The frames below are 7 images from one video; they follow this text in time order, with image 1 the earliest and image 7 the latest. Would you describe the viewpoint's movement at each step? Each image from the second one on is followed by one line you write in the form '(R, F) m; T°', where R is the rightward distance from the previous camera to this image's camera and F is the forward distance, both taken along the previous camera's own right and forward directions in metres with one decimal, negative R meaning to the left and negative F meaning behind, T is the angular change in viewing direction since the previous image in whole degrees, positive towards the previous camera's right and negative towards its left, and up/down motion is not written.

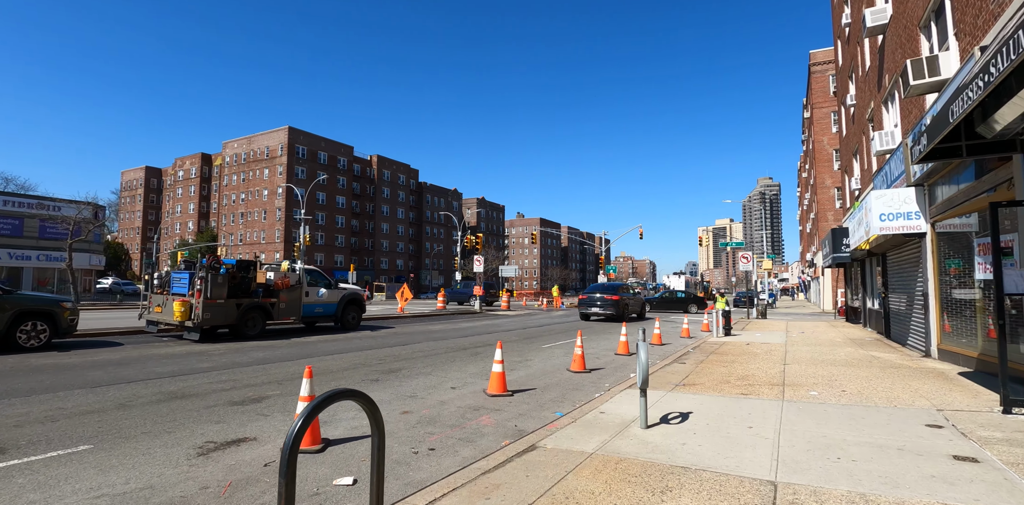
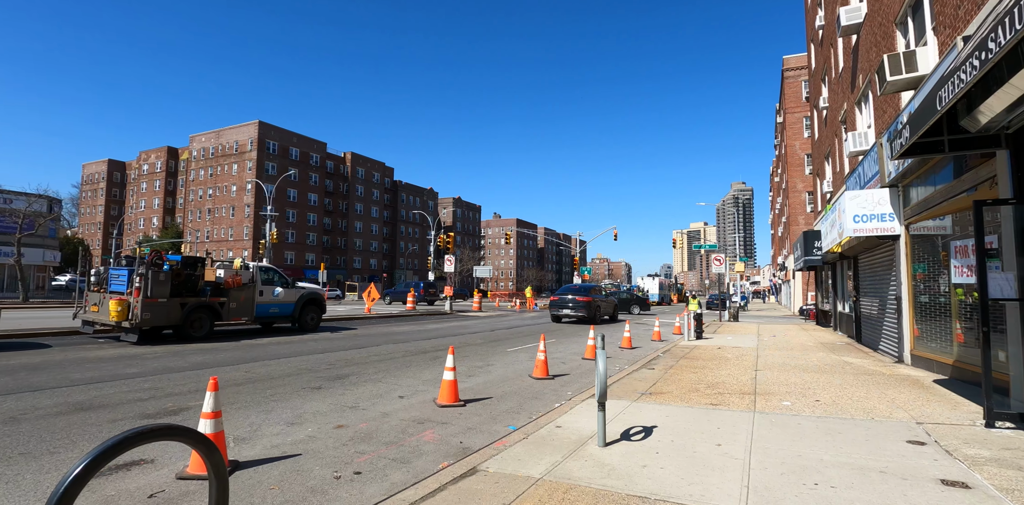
(+0.3, +0.7) m; +2°
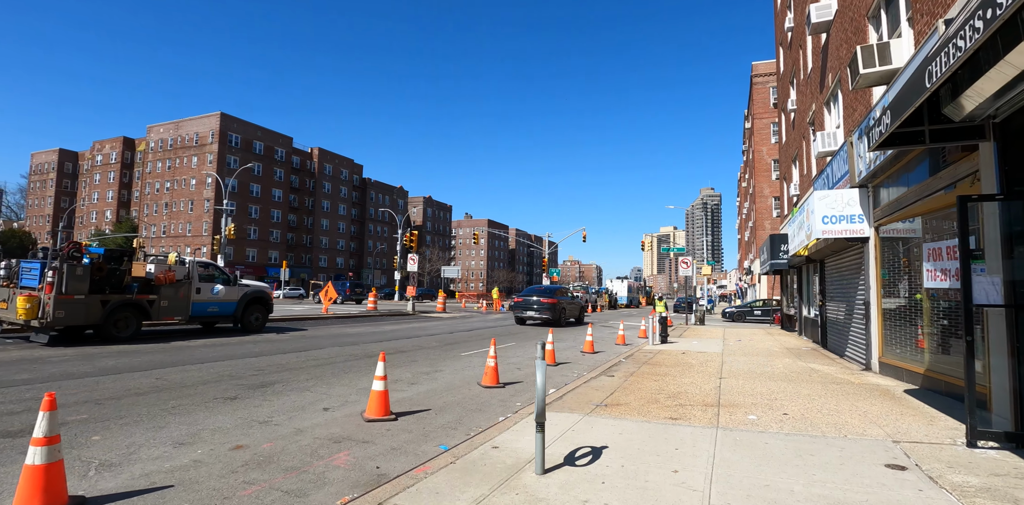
(+0.4, +0.8) m; +3°
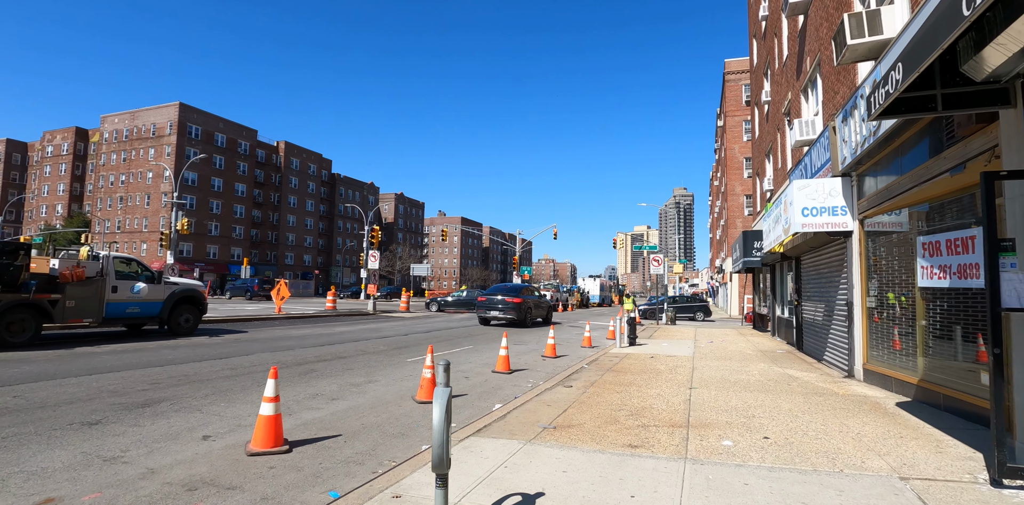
(+0.5, +1.2) m; +3°
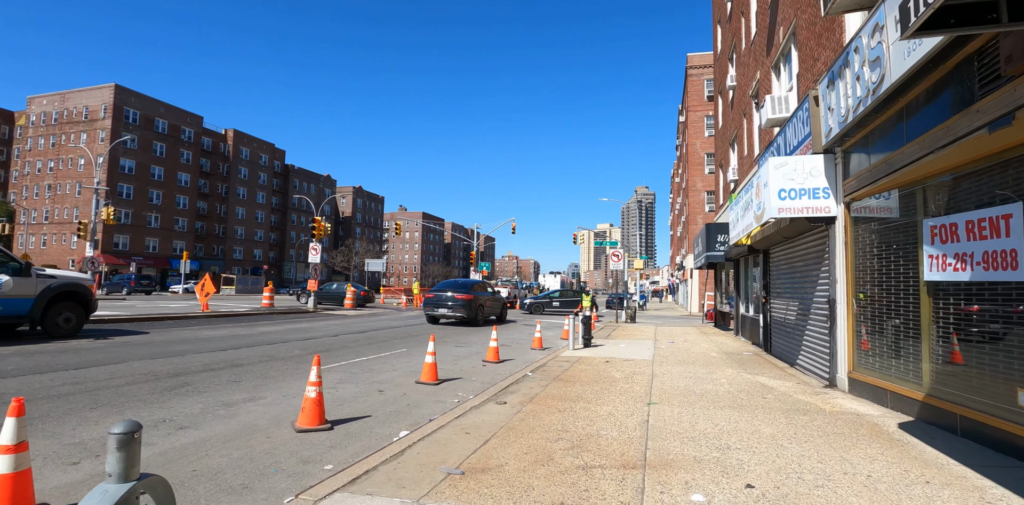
(+0.6, +1.6) m; +4°
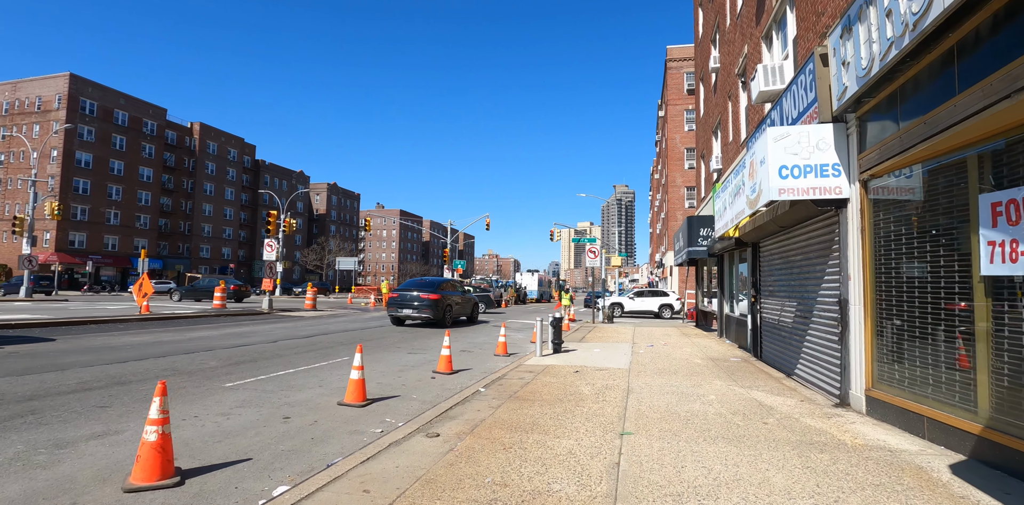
(+0.5, +1.5) m; +2°
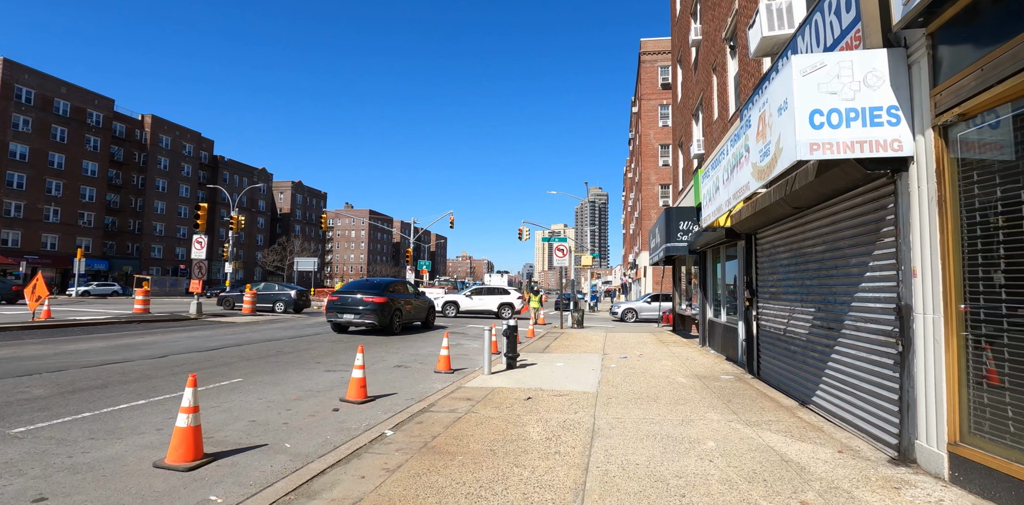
(+0.6, +2.2) m; +3°
